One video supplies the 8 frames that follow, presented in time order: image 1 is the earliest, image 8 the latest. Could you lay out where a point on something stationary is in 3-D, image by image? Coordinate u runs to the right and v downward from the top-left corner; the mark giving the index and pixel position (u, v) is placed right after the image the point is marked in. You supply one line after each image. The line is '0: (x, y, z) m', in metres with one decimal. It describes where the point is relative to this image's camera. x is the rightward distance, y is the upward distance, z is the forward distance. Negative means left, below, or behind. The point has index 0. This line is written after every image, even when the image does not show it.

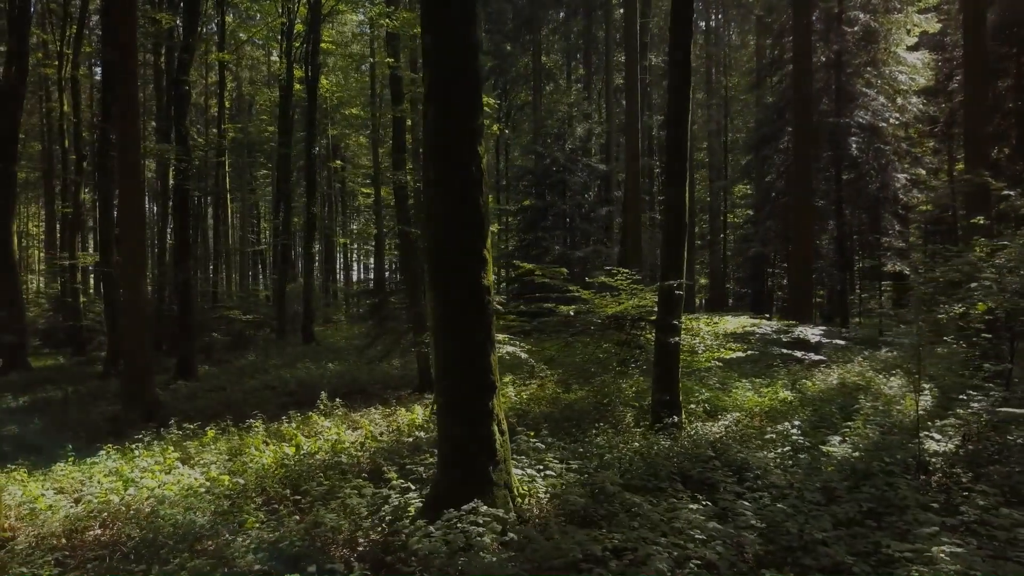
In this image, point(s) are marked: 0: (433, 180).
0: (-0.7, +1.0, +5.8) m
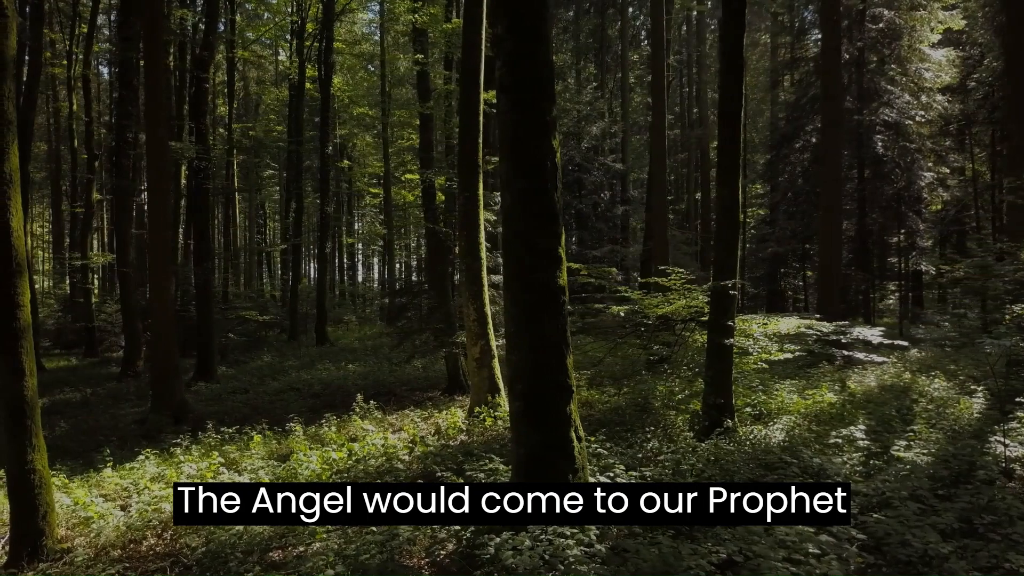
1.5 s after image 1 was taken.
0: (0.0, +1.0, +5.6) m
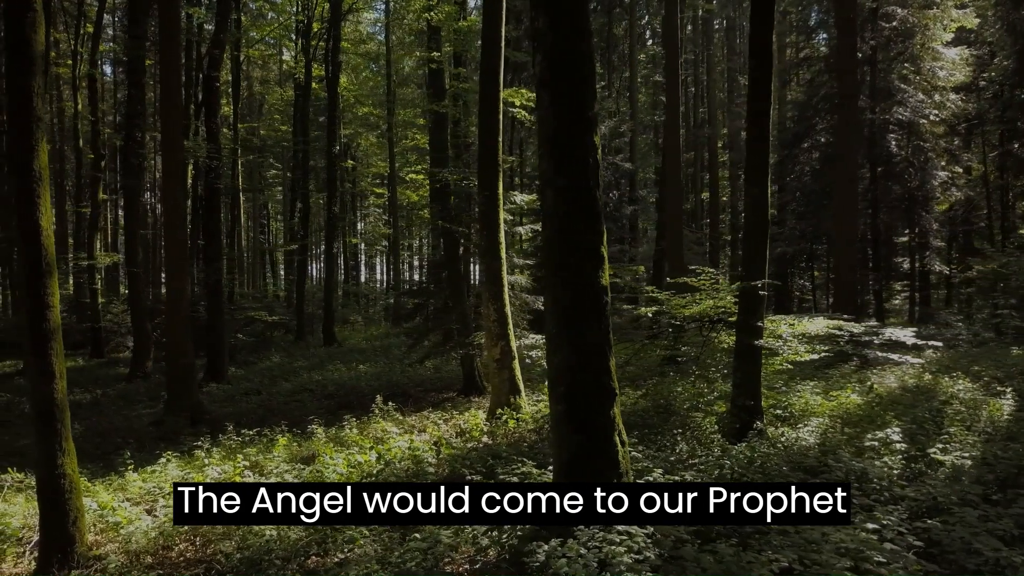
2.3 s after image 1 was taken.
0: (+0.3, +1.0, +5.5) m
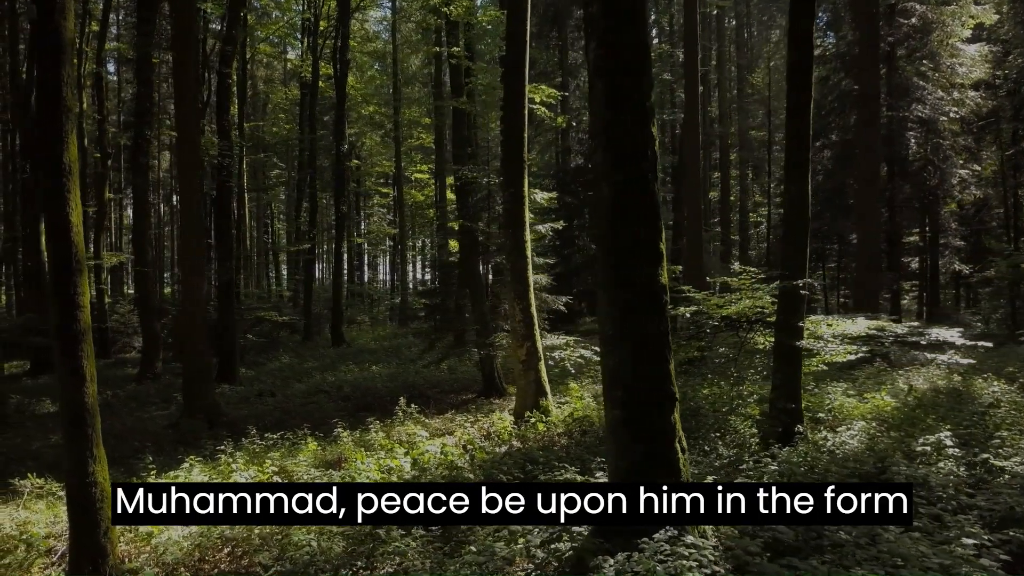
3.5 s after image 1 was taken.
0: (+0.8, +1.0, +5.2) m
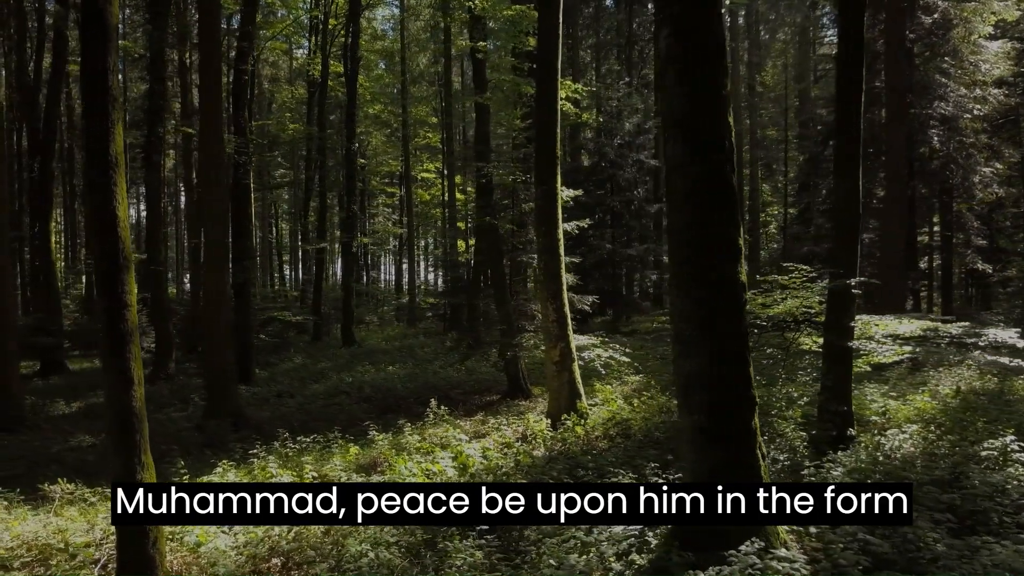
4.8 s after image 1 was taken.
0: (+1.3, +1.0, +4.9) m
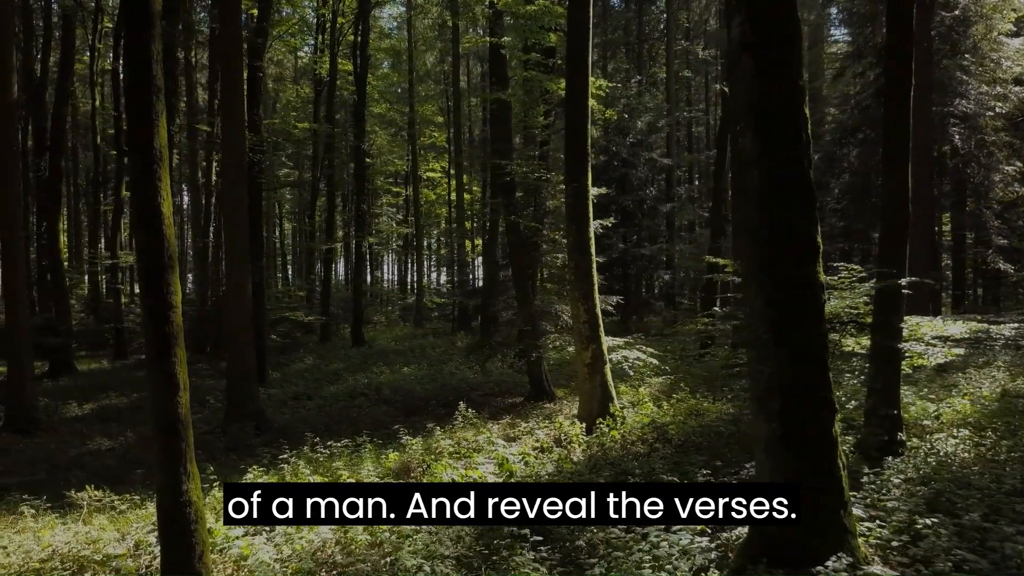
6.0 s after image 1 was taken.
0: (+1.8, +1.0, +4.7) m
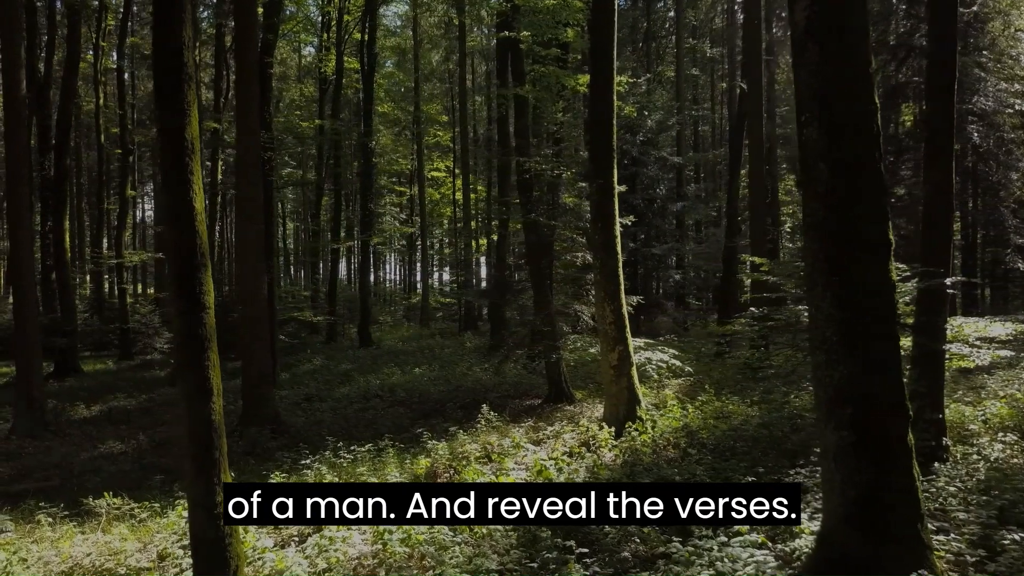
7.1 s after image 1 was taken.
0: (+2.2, +1.0, +4.5) m
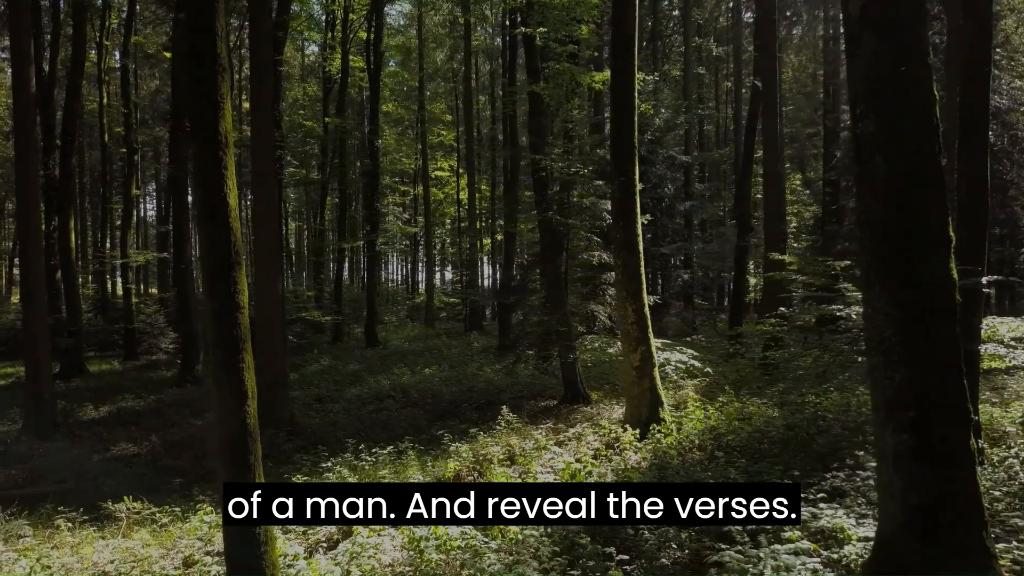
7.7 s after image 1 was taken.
0: (+2.5, +1.0, +4.3) m
